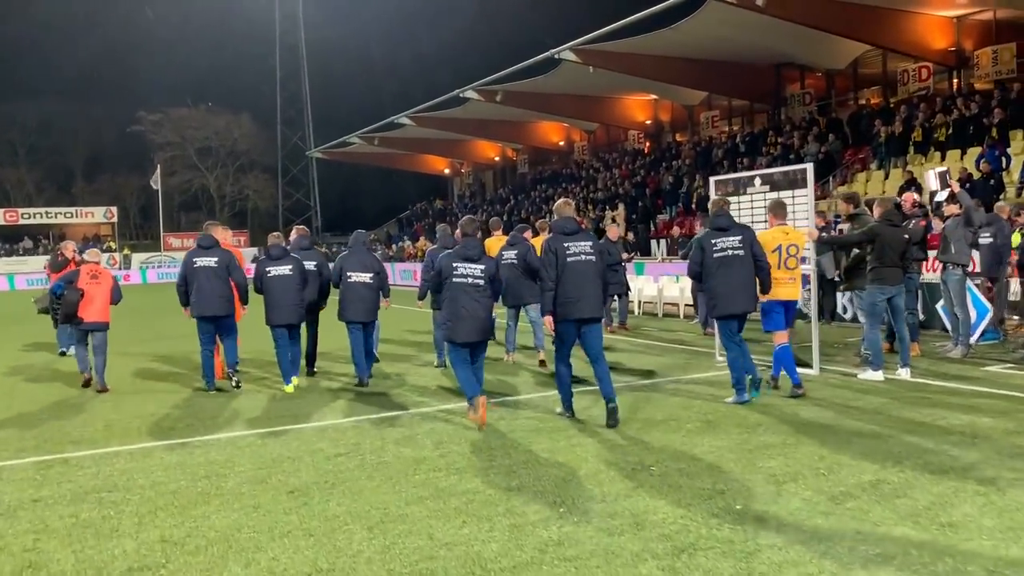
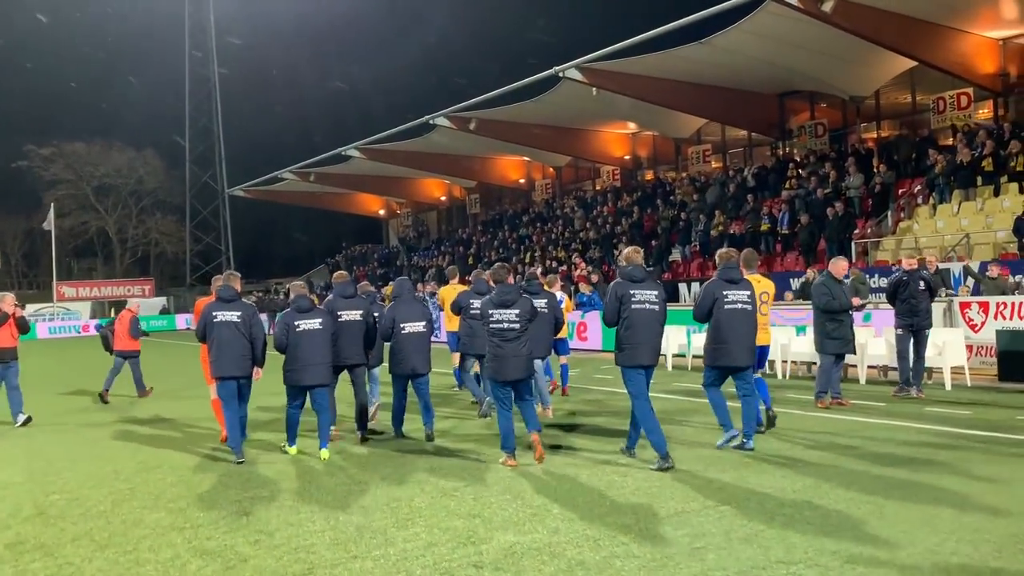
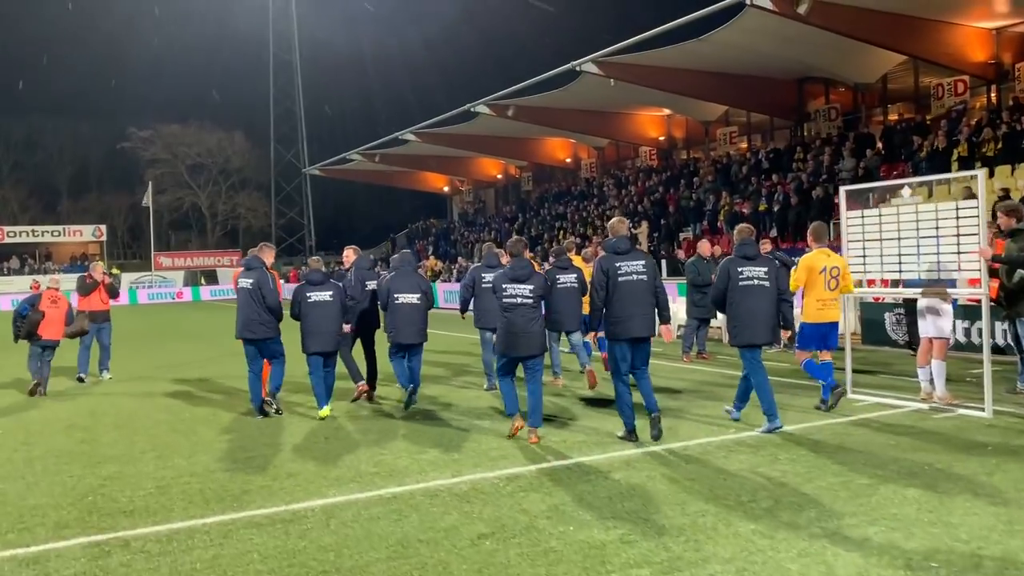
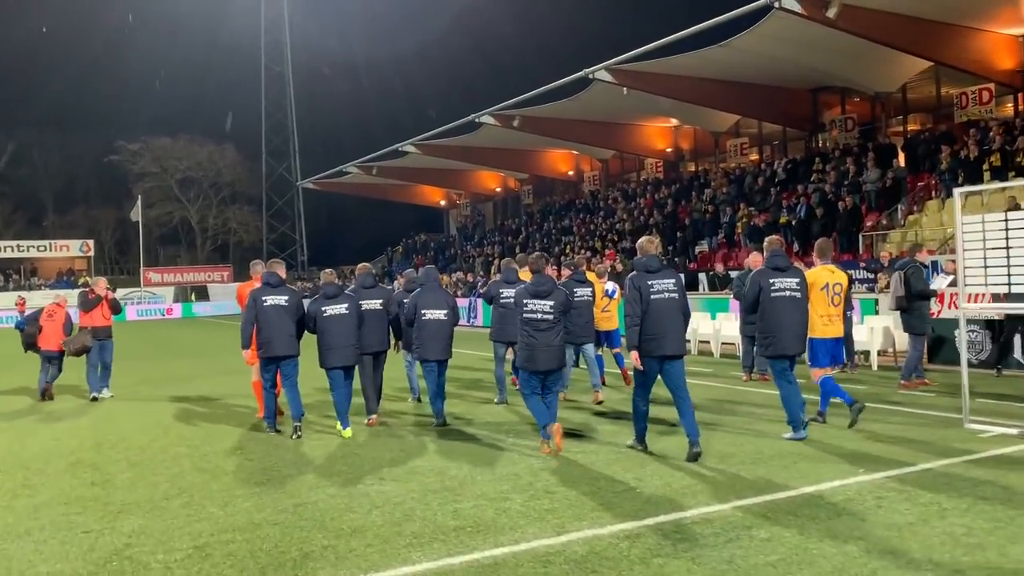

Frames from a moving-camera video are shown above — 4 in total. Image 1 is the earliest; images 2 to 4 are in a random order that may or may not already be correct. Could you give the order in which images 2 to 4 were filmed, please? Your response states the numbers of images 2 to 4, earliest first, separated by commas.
3, 4, 2
